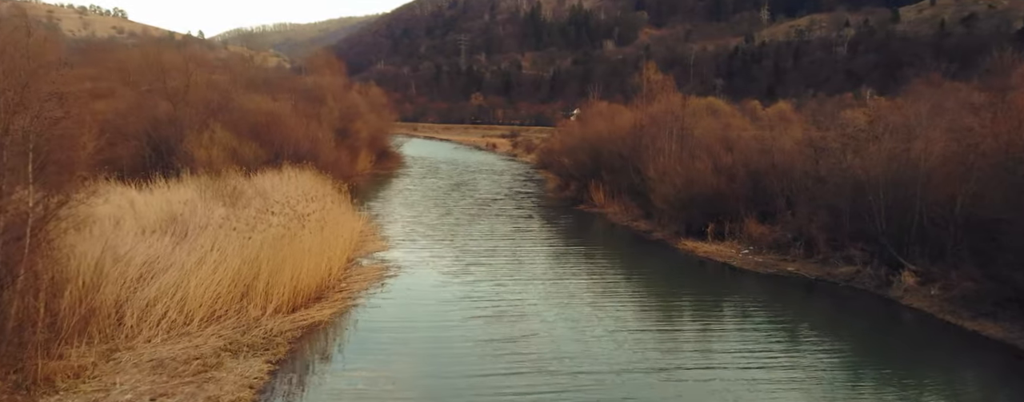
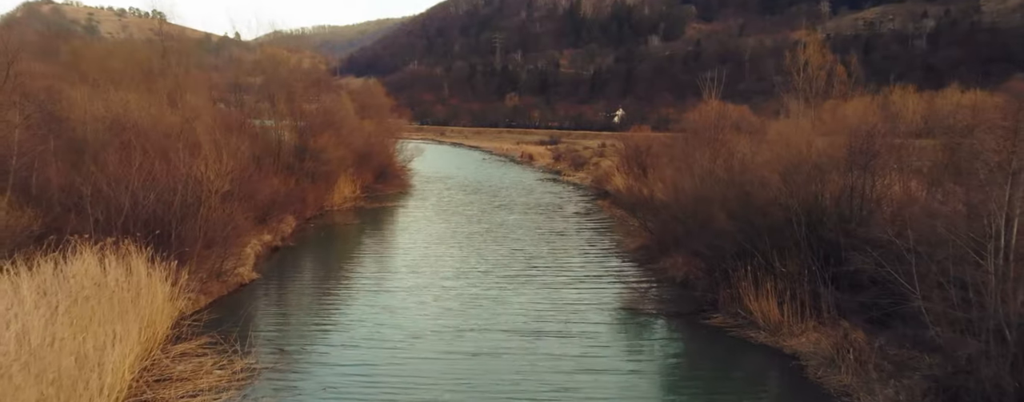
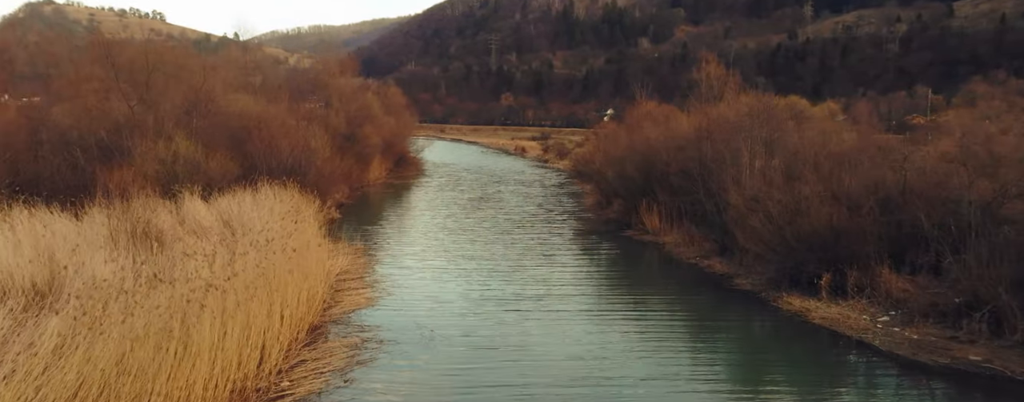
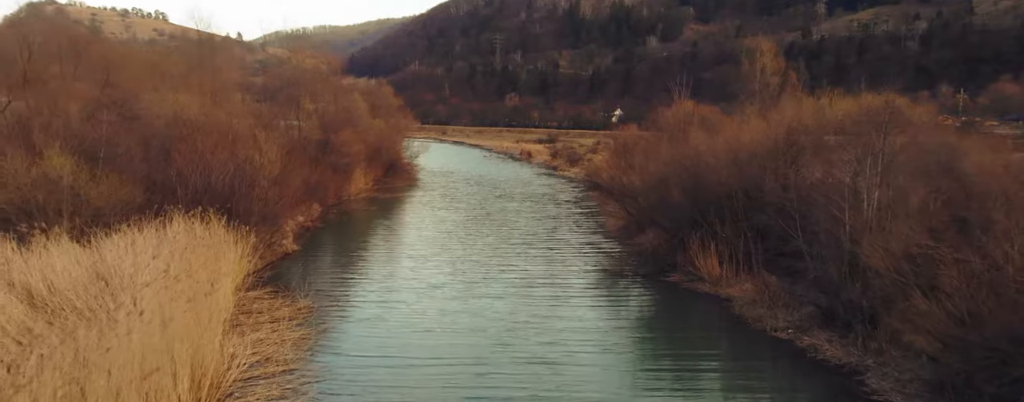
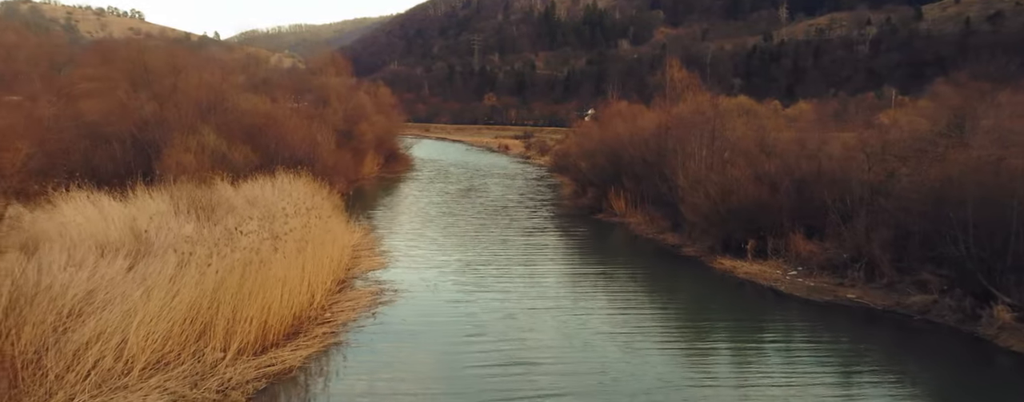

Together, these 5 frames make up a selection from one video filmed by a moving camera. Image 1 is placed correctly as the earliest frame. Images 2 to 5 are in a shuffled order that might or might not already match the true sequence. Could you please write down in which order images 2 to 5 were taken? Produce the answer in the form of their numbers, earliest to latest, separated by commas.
5, 3, 4, 2
